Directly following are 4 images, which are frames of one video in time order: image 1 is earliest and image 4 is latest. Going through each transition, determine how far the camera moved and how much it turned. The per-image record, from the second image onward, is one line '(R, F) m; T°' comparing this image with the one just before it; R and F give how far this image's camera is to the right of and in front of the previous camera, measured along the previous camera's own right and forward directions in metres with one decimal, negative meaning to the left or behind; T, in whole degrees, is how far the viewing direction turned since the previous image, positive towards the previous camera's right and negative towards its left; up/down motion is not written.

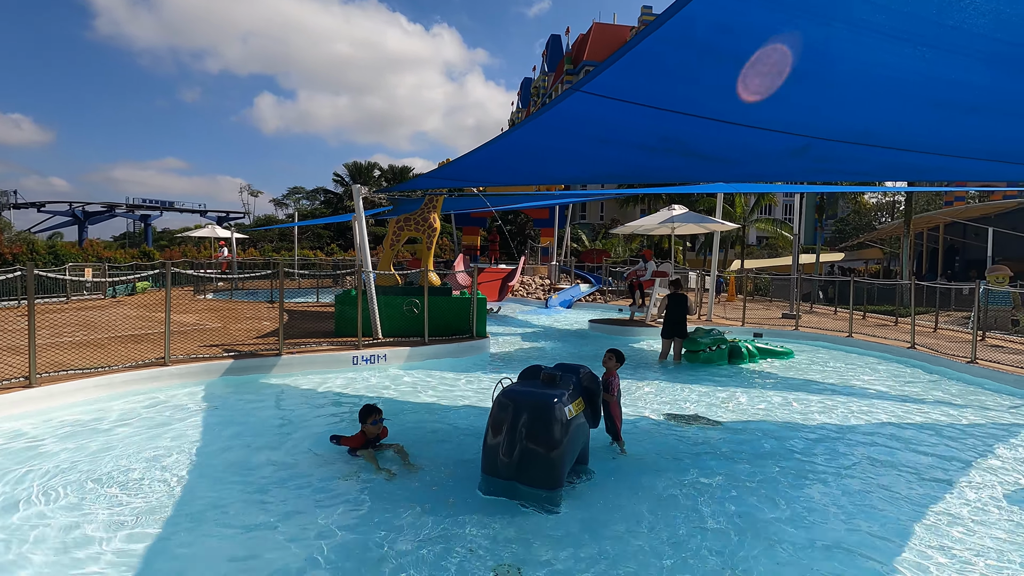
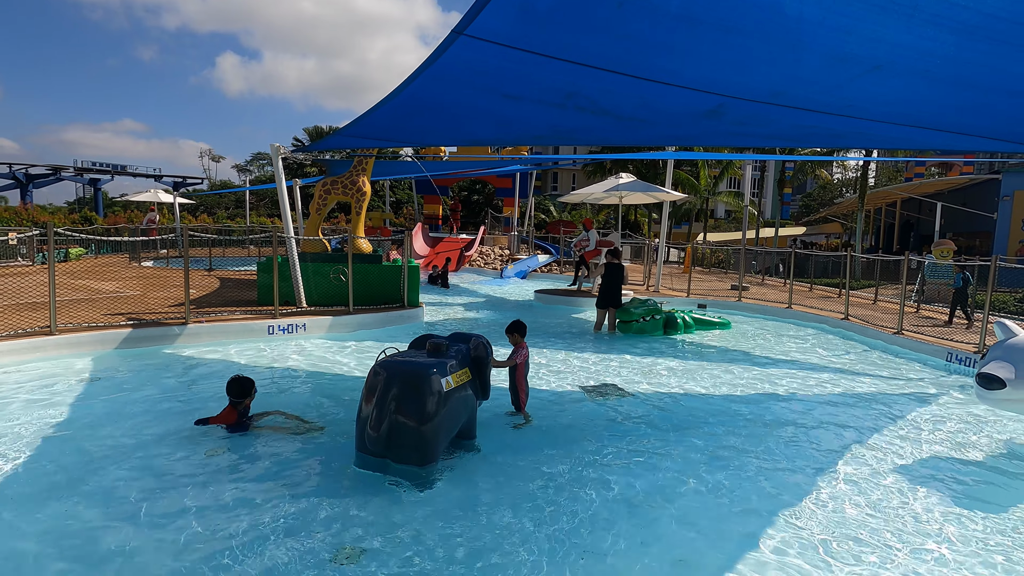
(+0.7, +0.3) m; +3°
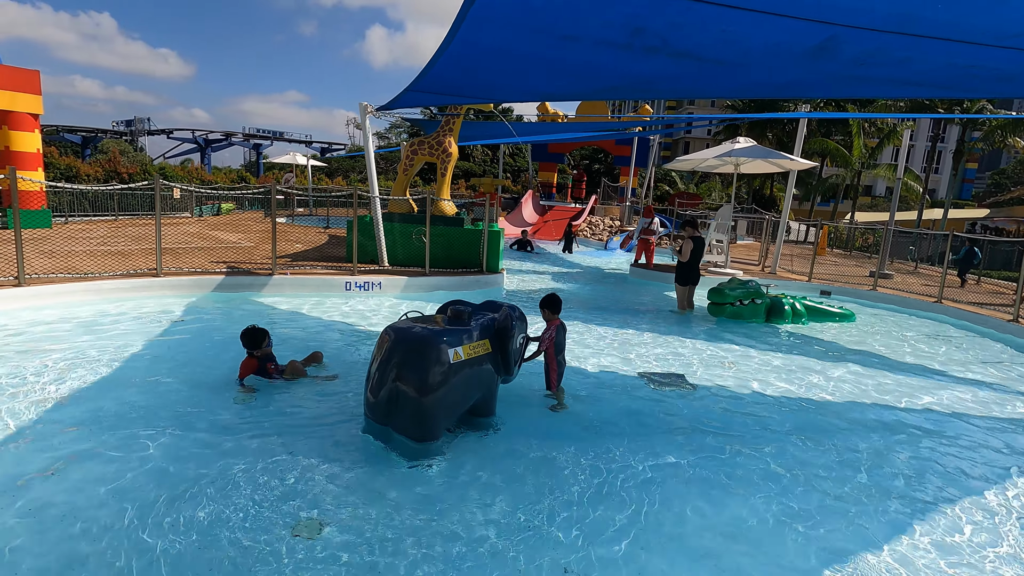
(+0.6, +0.5) m; -13°
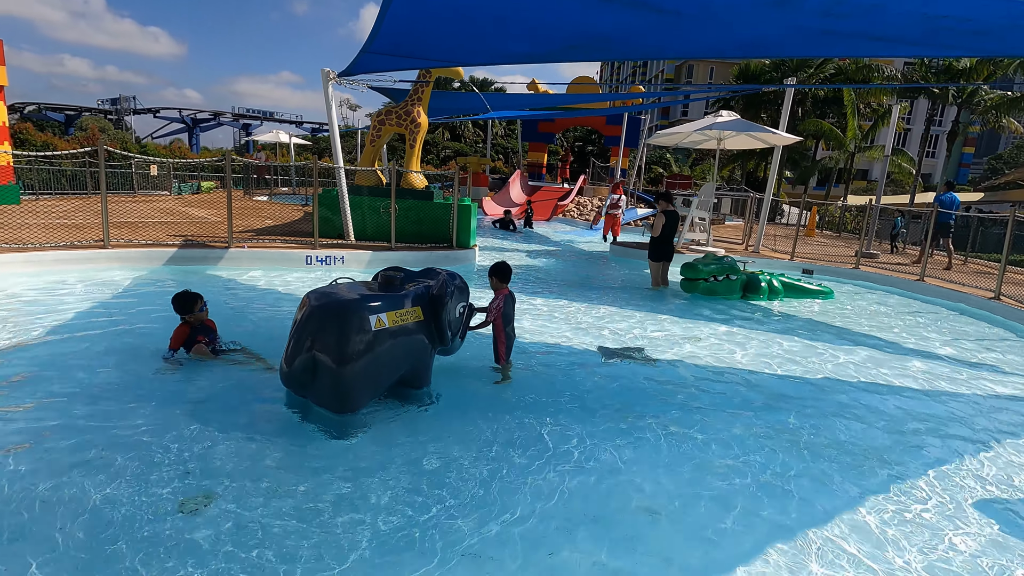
(+0.4, +0.3) m; 0°
